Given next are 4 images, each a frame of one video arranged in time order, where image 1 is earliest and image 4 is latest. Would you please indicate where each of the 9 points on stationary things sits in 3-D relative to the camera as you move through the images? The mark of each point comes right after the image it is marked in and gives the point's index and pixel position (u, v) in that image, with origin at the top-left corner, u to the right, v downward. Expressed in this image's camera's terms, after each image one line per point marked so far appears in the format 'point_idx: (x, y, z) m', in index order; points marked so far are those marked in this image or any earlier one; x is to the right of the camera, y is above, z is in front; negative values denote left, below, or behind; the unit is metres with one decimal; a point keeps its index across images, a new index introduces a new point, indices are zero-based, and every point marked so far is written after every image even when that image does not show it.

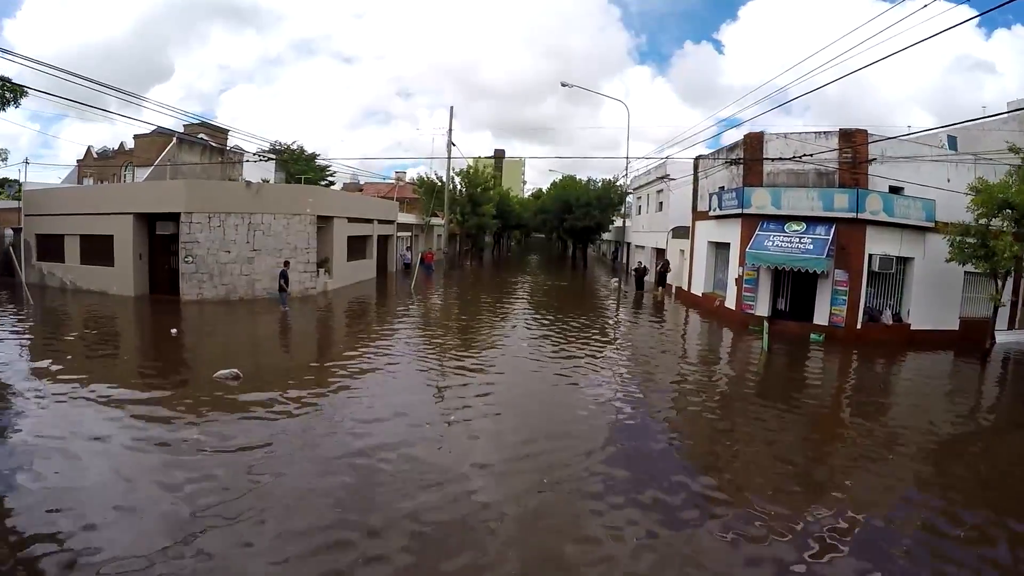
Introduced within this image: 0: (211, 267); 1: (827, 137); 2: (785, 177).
0: (-8.7, +0.6, +17.9) m
1: (+7.9, +3.8, +15.6) m
2: (+6.9, +2.8, +15.8) m
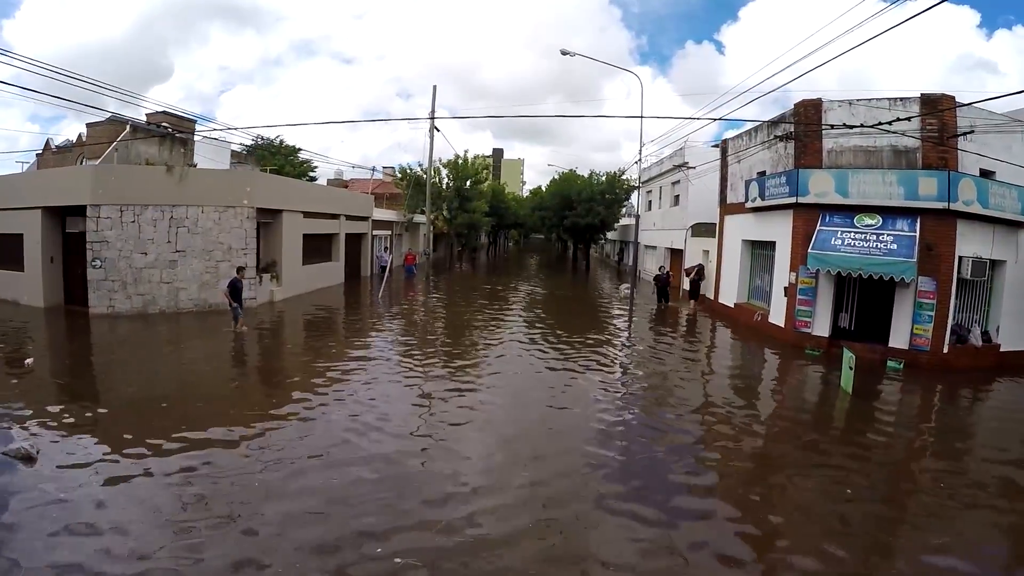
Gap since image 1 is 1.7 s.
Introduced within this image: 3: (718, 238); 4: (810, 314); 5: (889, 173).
0: (-8.9, +0.4, +14.4) m
1: (+7.6, +3.5, +12.0) m
2: (+6.6, +2.6, +12.2) m
3: (+5.5, +1.3, +16.6) m
4: (+5.8, -0.5, +12.2) m
5: (+6.9, +2.1, +11.4) m
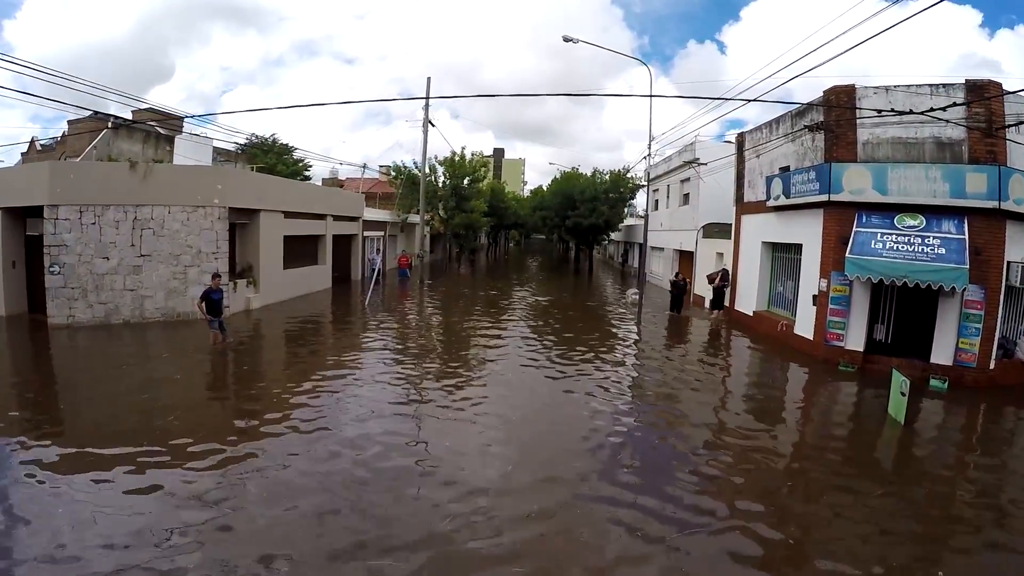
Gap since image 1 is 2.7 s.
0: (-9.0, +0.2, +13.1) m
1: (+7.5, +3.4, +10.7) m
2: (+6.6, +2.4, +10.9) m
3: (+5.4, +1.2, +15.3) m
4: (+5.8, -0.6, +10.9) m
5: (+6.8, +2.0, +10.1) m
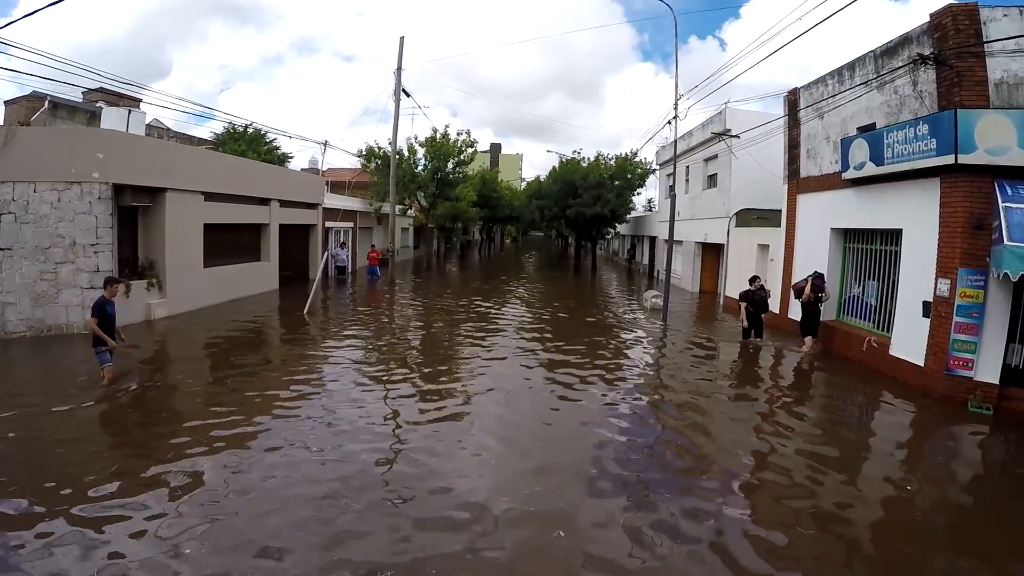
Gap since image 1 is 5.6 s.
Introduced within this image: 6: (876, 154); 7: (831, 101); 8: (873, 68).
0: (-9.3, +0.1, +9.8) m
1: (+7.2, +3.3, +7.3) m
2: (+6.3, +2.4, +7.6) m
3: (+5.2, +1.2, +12.0) m
4: (+5.5, -0.7, +7.6) m
5: (+6.6, +1.9, +6.8) m
6: (+5.1, +1.9, +8.8) m
7: (+5.3, +3.1, +10.4) m
8: (+5.3, +3.3, +9.3) m
